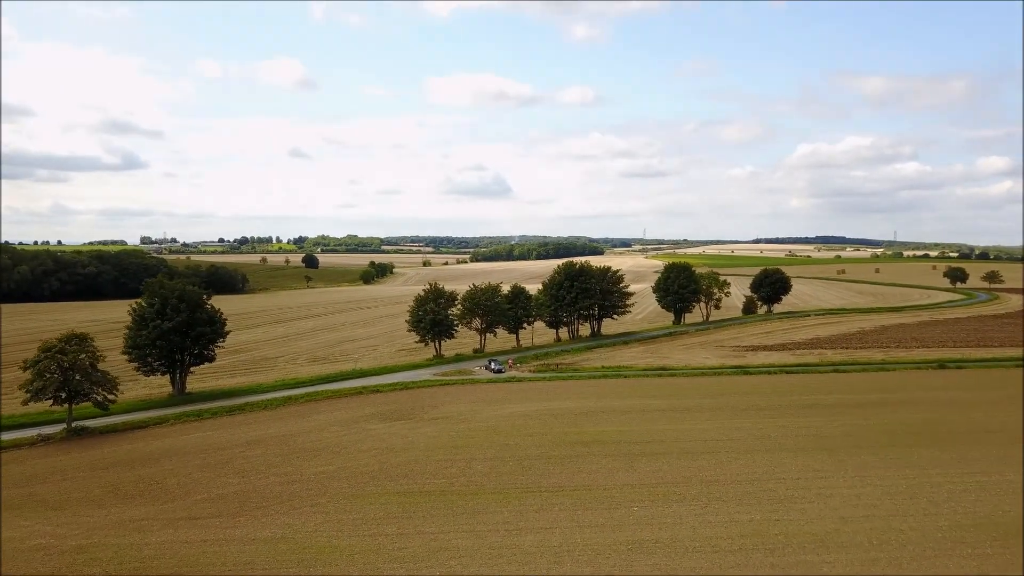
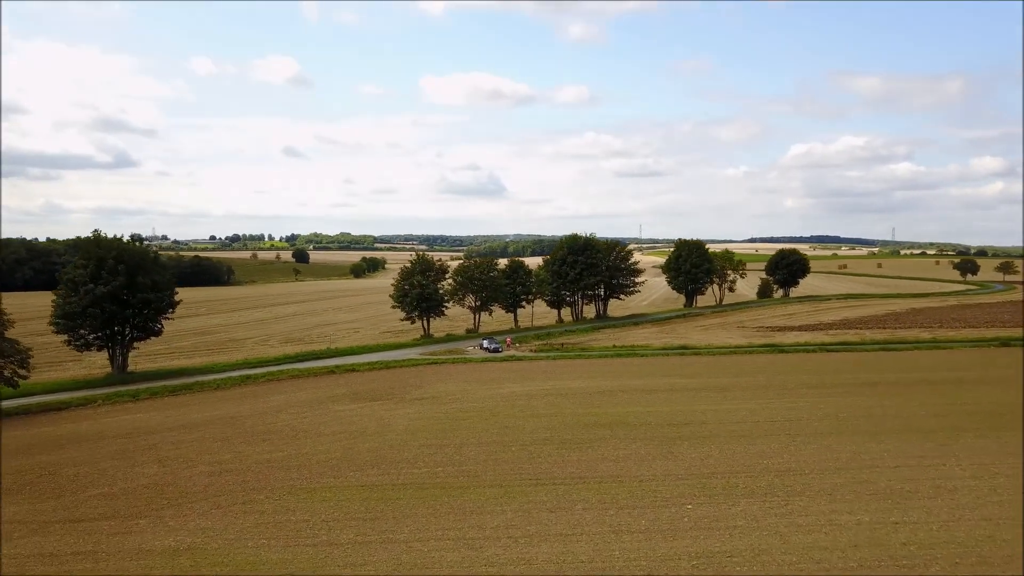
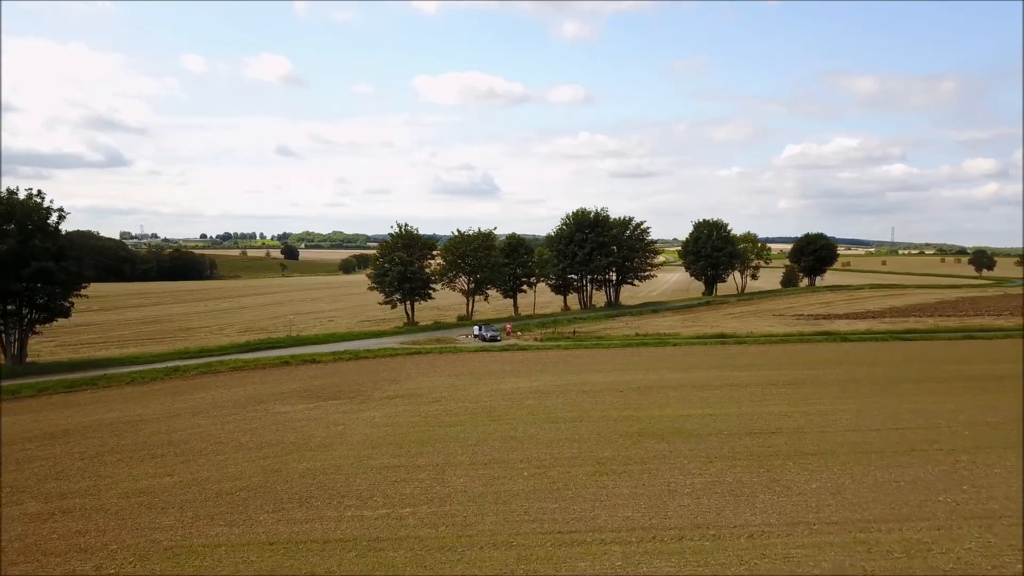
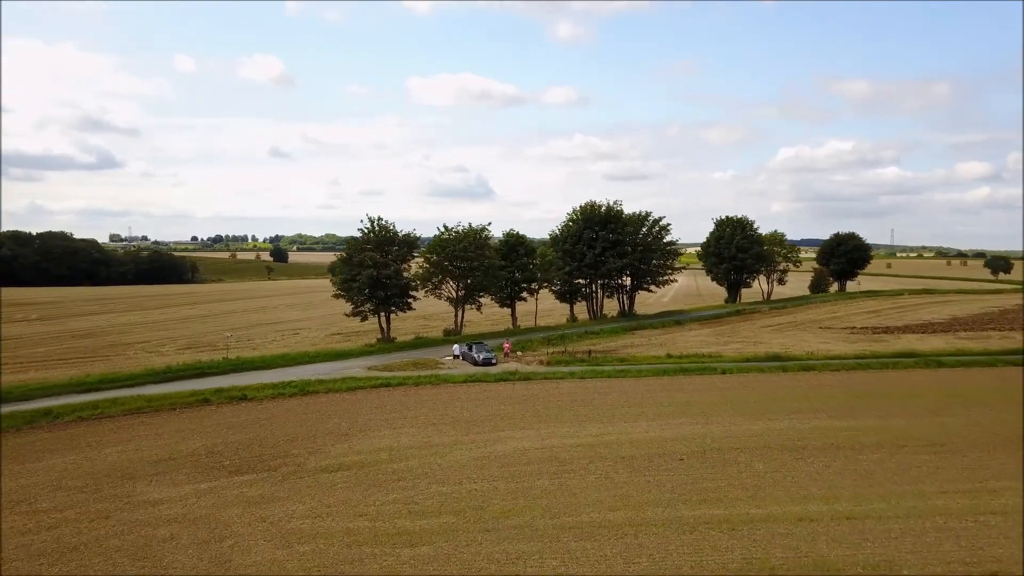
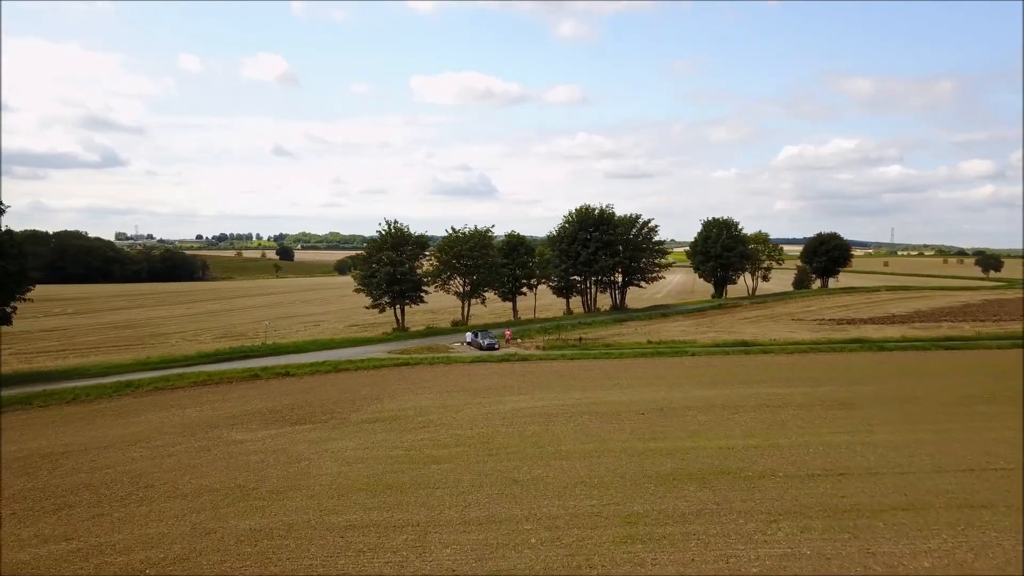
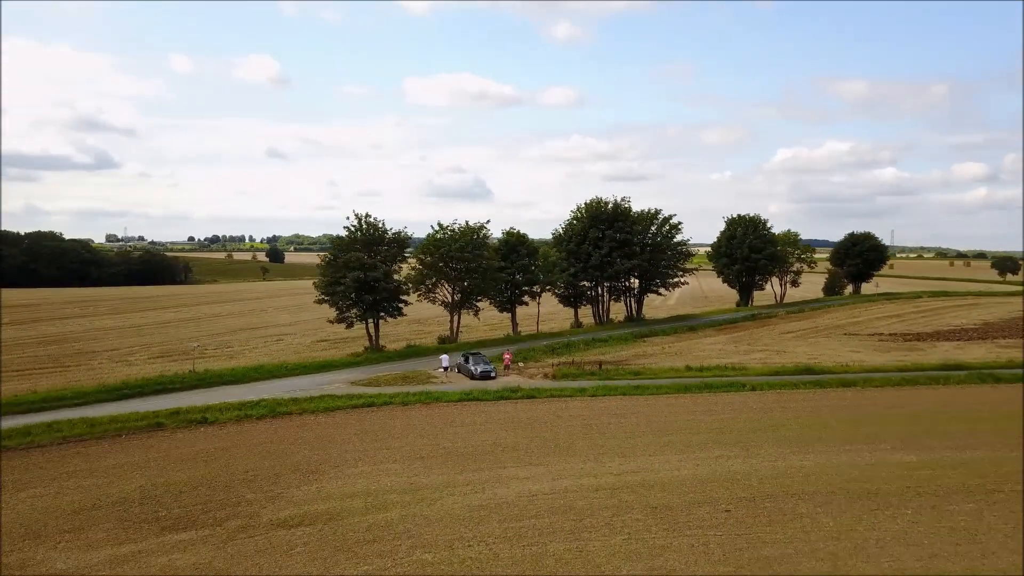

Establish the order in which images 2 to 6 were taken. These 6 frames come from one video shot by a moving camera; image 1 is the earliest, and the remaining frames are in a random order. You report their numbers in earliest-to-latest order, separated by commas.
2, 3, 5, 4, 6
